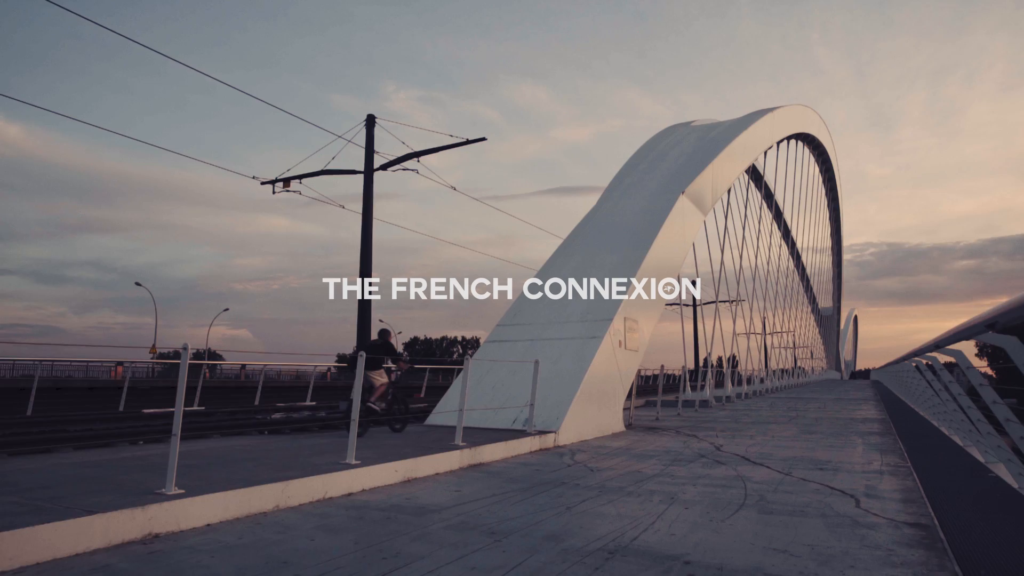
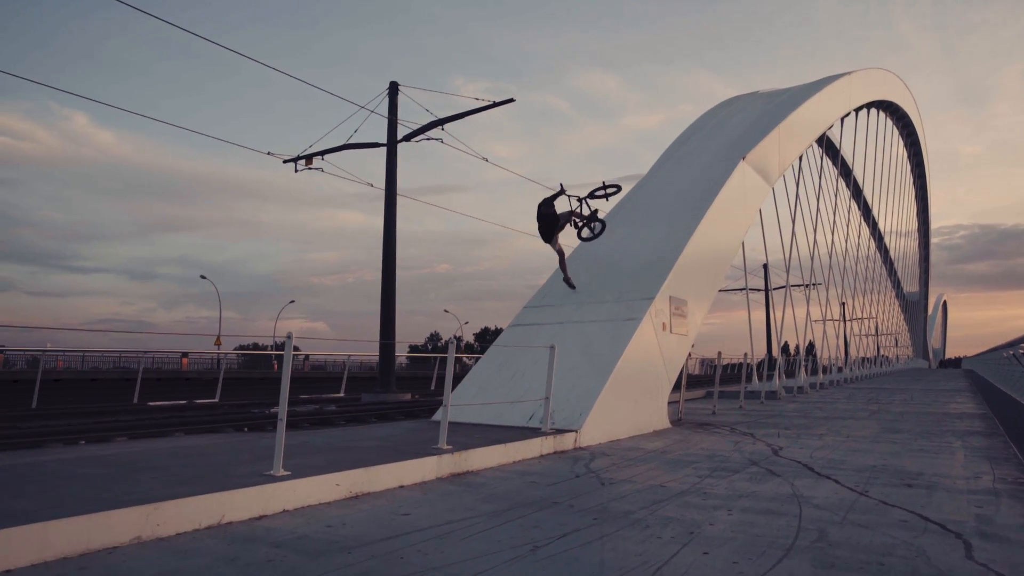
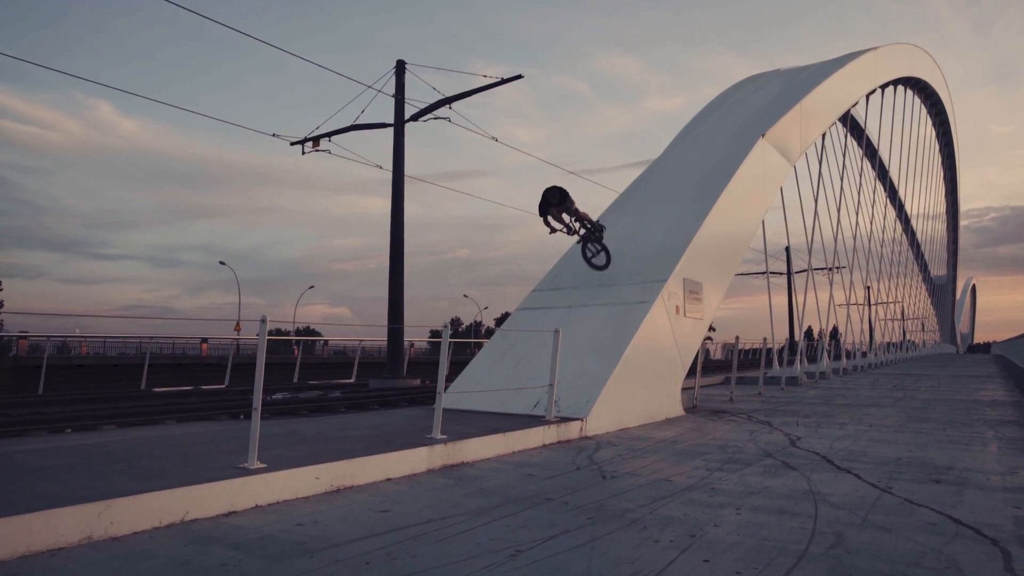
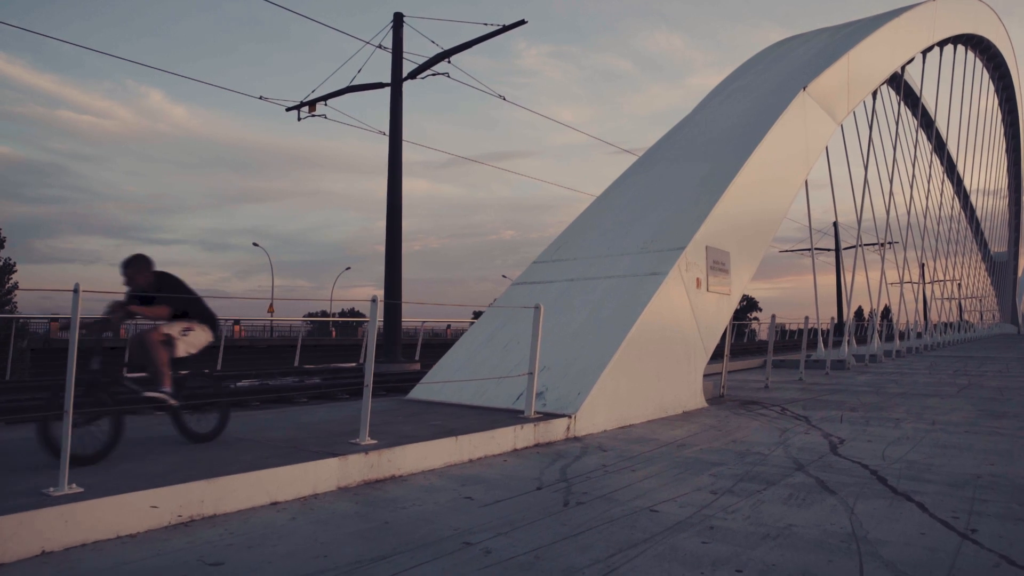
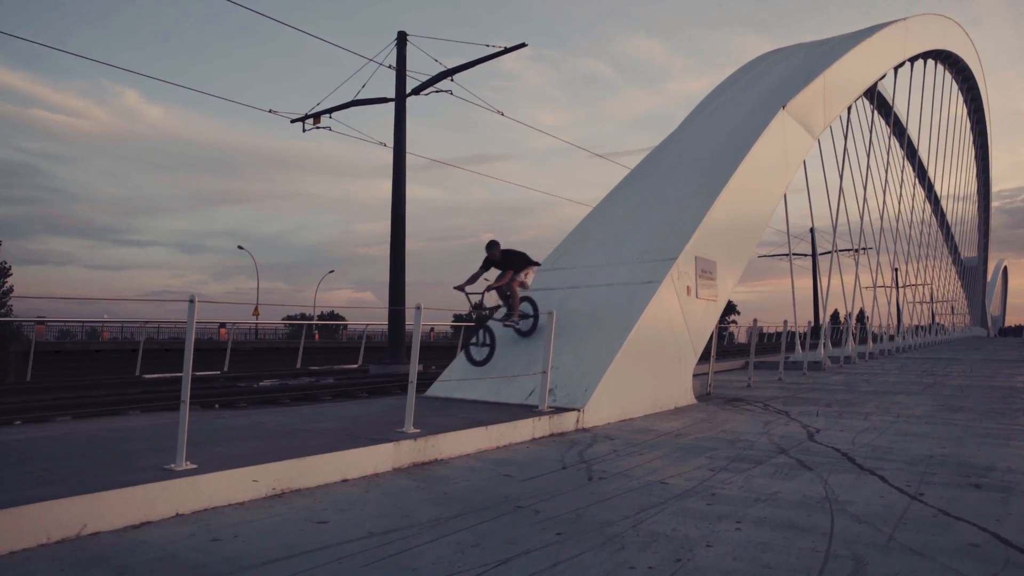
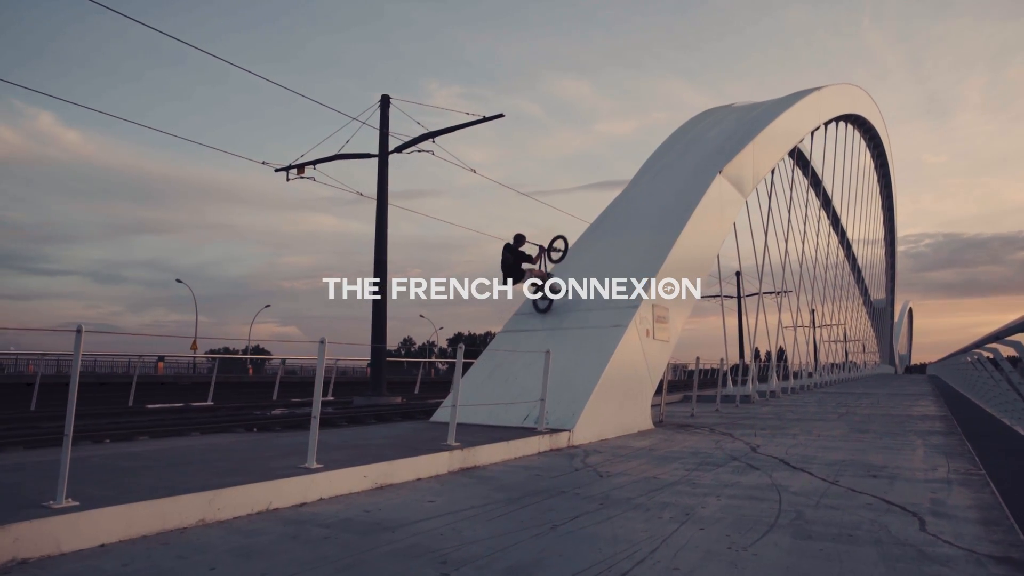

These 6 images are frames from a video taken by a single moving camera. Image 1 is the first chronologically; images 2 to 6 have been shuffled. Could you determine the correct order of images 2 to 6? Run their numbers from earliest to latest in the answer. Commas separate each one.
6, 2, 3, 5, 4
